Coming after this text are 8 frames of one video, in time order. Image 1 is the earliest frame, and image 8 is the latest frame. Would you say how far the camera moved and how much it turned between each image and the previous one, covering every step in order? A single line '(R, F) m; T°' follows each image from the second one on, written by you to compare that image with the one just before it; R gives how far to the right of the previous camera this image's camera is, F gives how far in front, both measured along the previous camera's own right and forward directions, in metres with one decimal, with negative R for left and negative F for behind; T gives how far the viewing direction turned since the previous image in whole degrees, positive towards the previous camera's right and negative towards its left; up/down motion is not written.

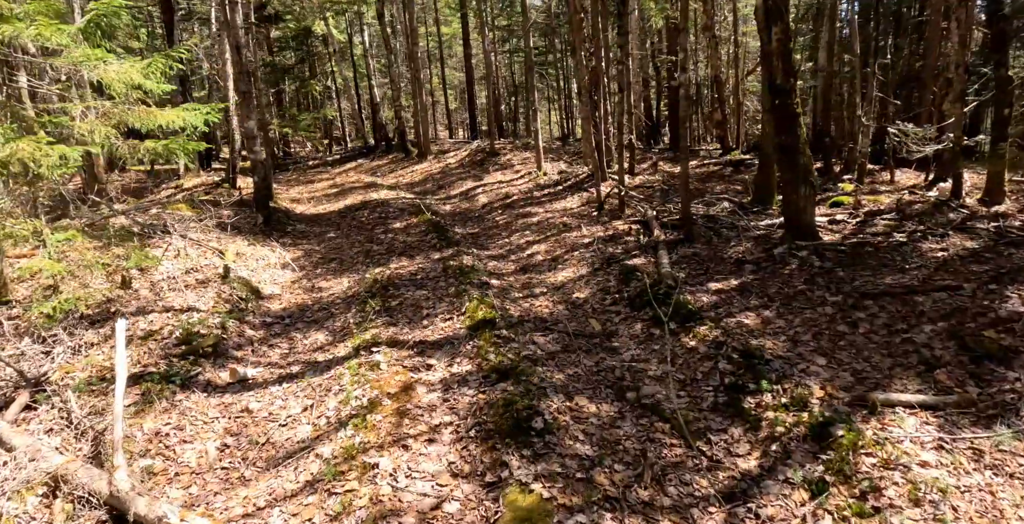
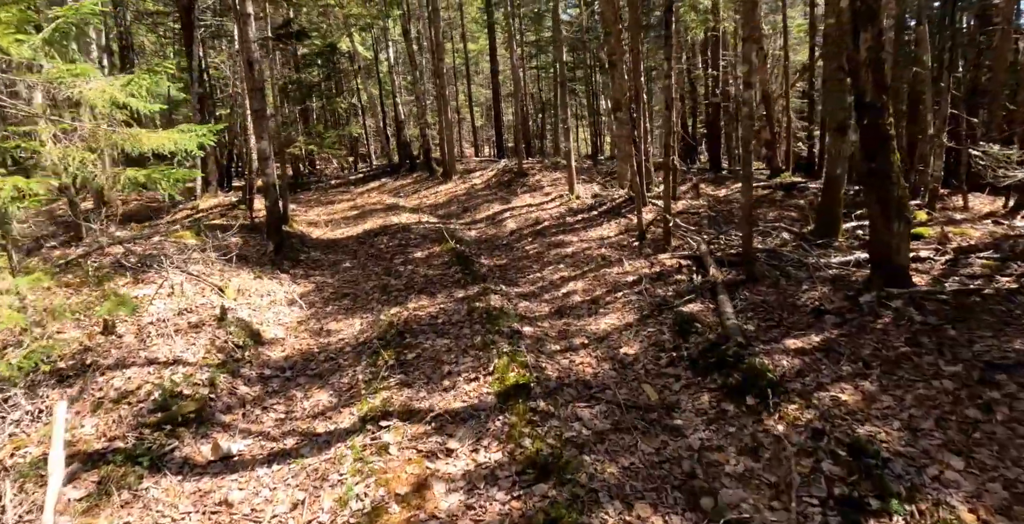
(-0.2, +1.5) m; -2°
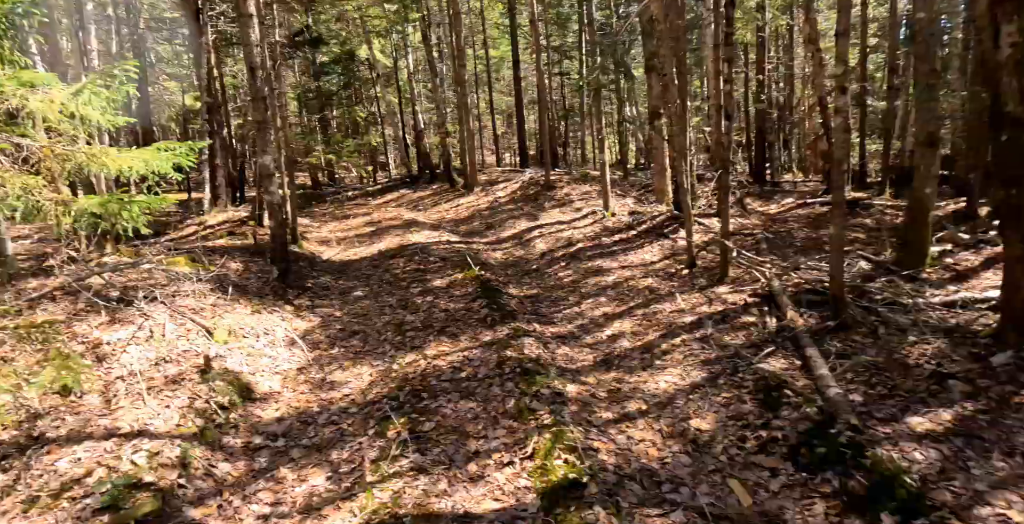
(-0.2, +1.7) m; -2°
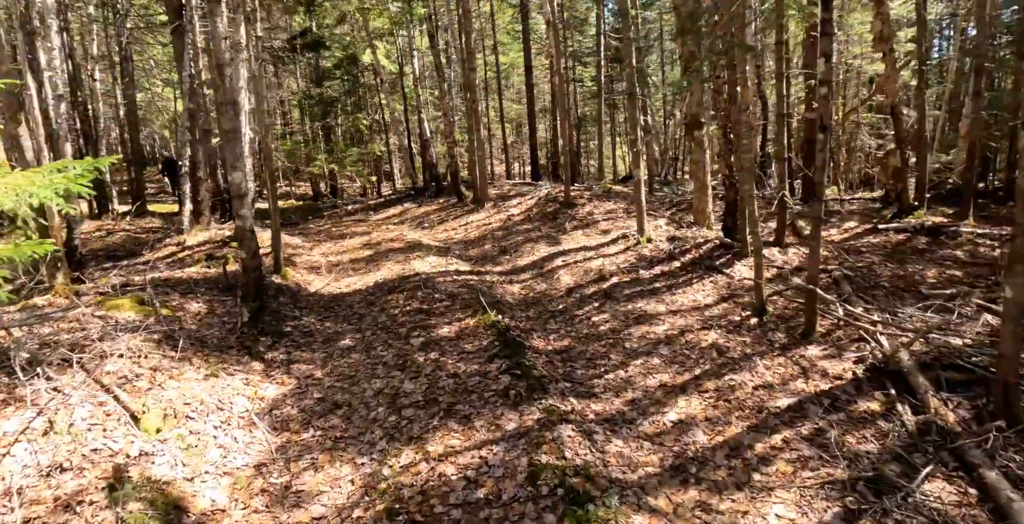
(-0.3, +2.5) m; 0°
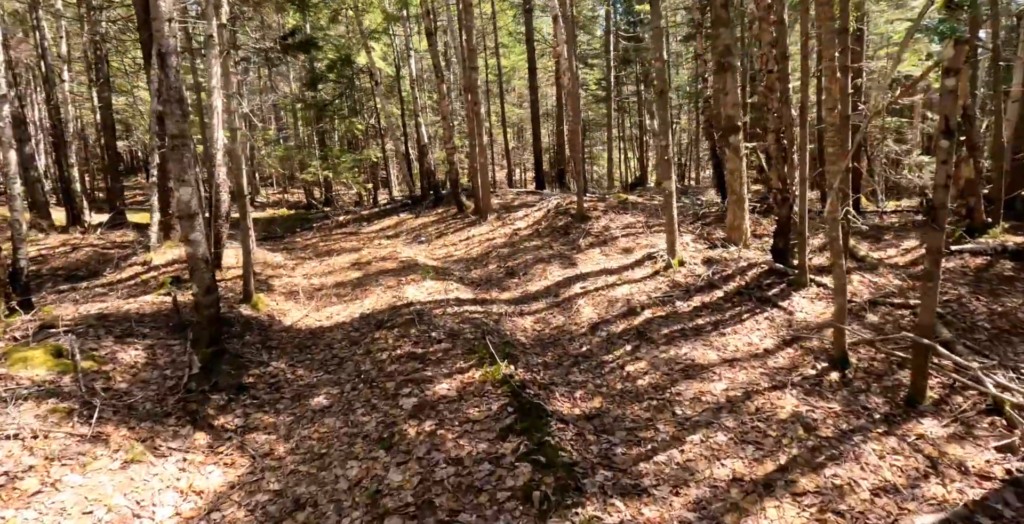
(-0.2, +2.2) m; 0°
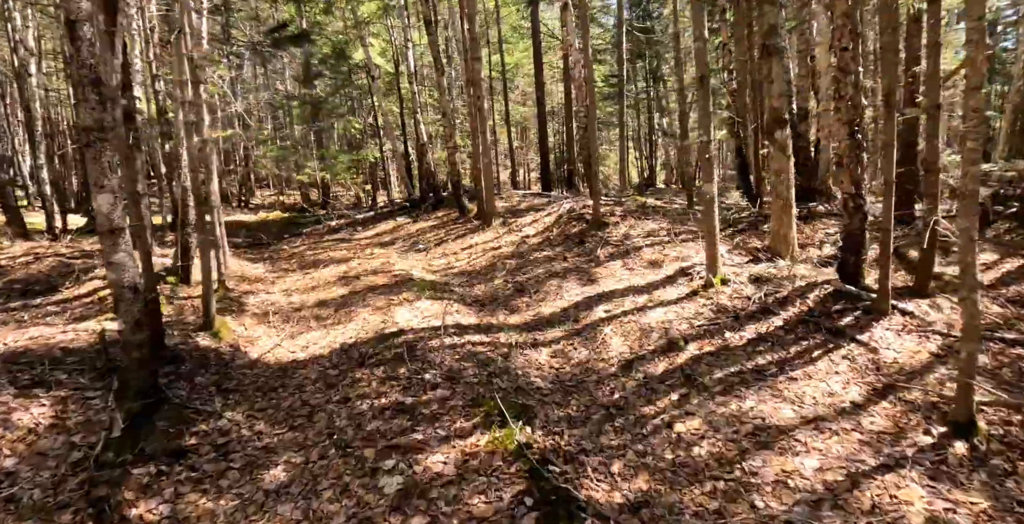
(-0.1, +2.1) m; 0°
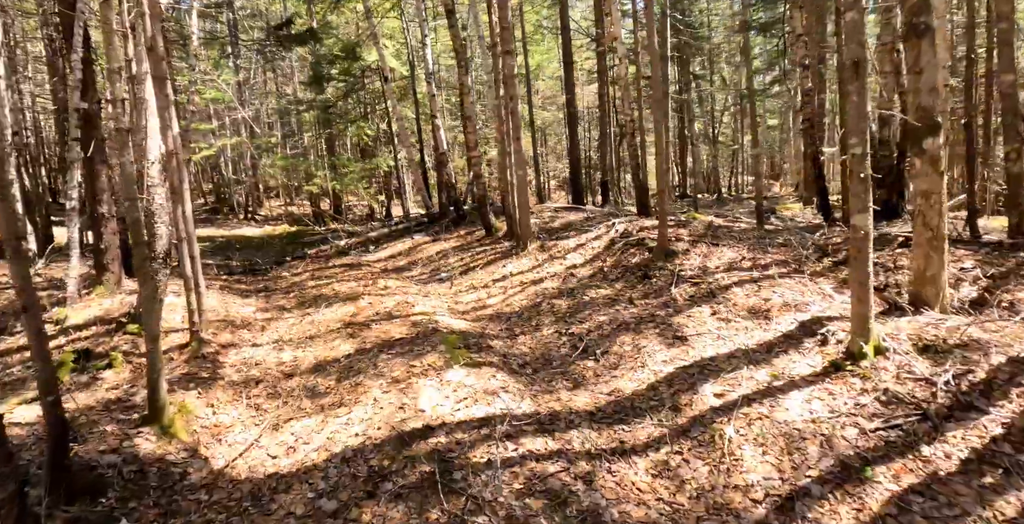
(-0.7, +3.1) m; -1°
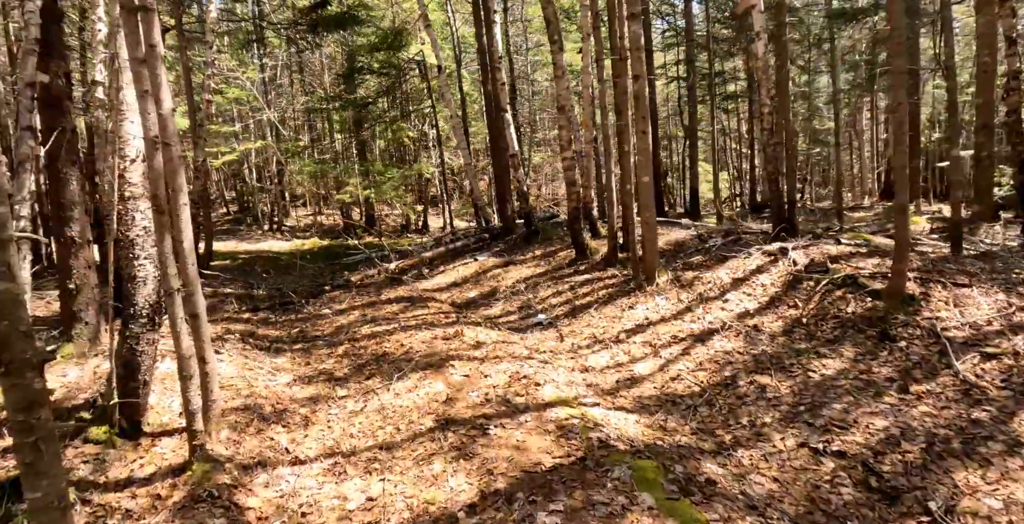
(-1.8, +4.2) m; -1°
